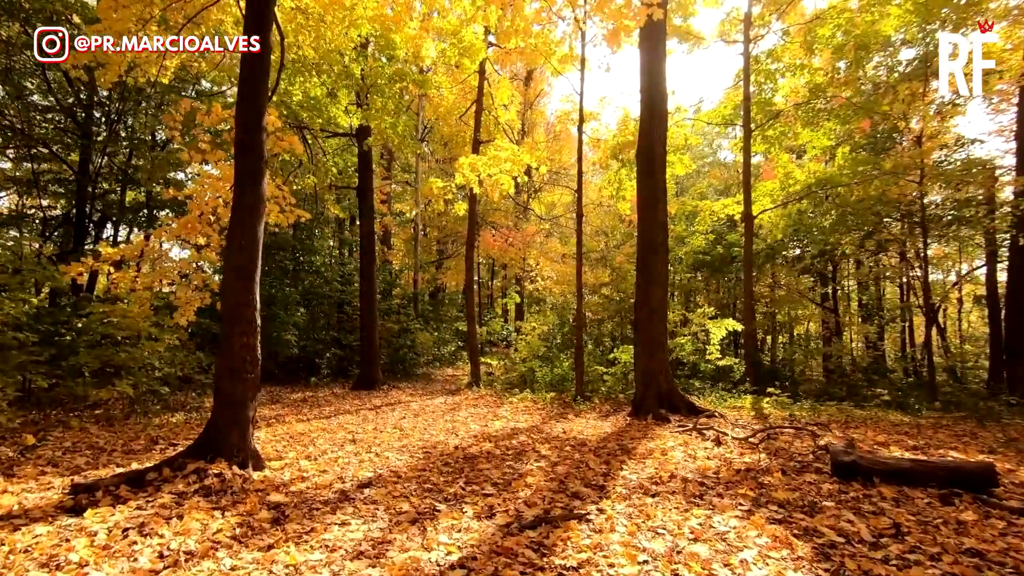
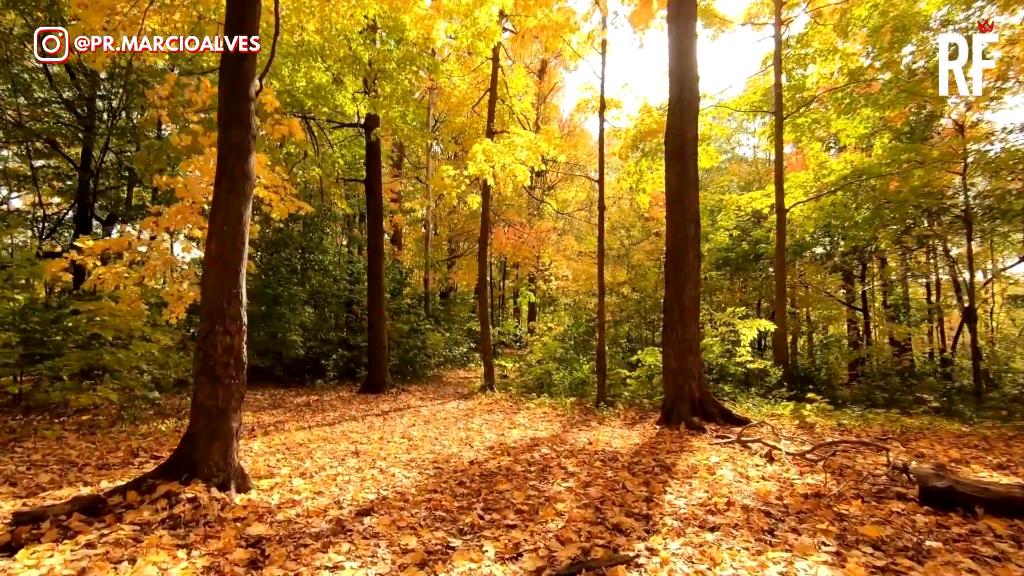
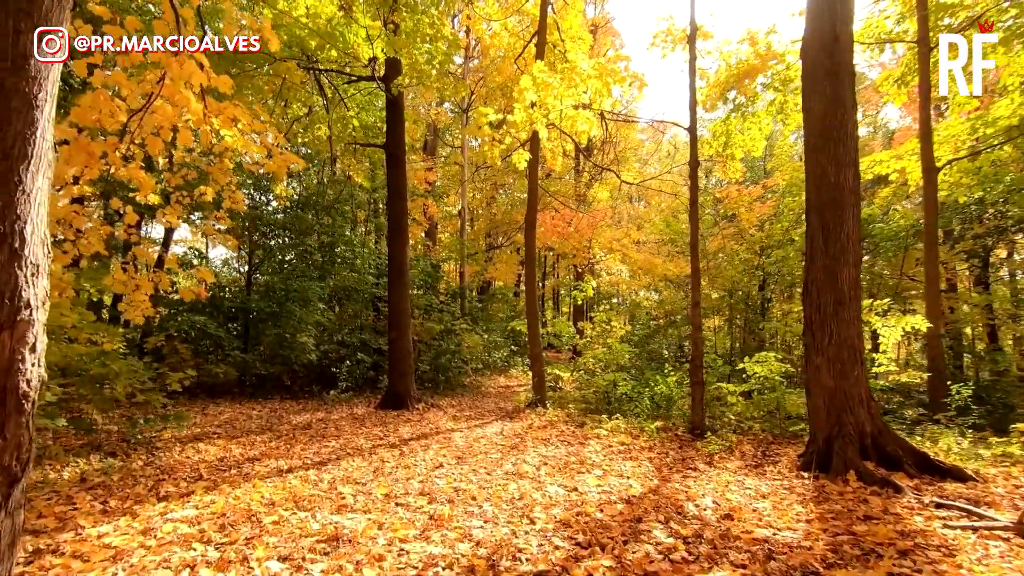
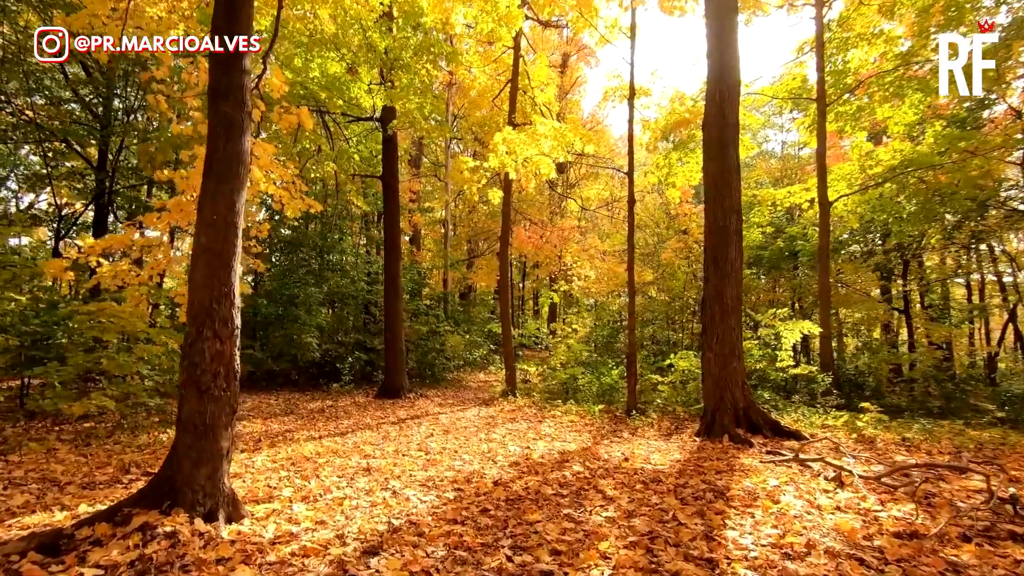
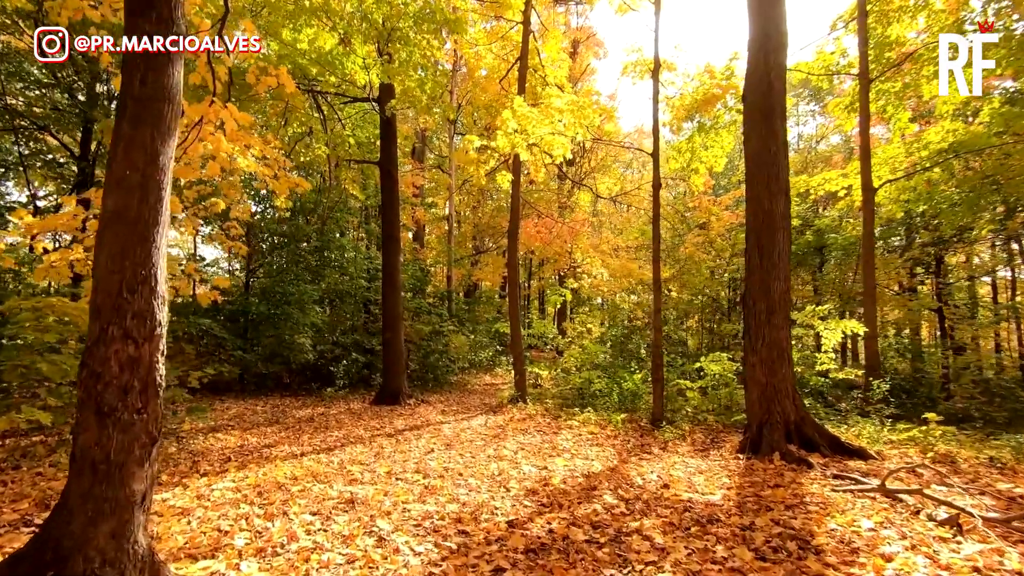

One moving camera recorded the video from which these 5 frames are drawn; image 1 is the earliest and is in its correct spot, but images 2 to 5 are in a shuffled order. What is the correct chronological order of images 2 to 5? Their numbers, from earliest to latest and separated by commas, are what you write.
2, 4, 5, 3
